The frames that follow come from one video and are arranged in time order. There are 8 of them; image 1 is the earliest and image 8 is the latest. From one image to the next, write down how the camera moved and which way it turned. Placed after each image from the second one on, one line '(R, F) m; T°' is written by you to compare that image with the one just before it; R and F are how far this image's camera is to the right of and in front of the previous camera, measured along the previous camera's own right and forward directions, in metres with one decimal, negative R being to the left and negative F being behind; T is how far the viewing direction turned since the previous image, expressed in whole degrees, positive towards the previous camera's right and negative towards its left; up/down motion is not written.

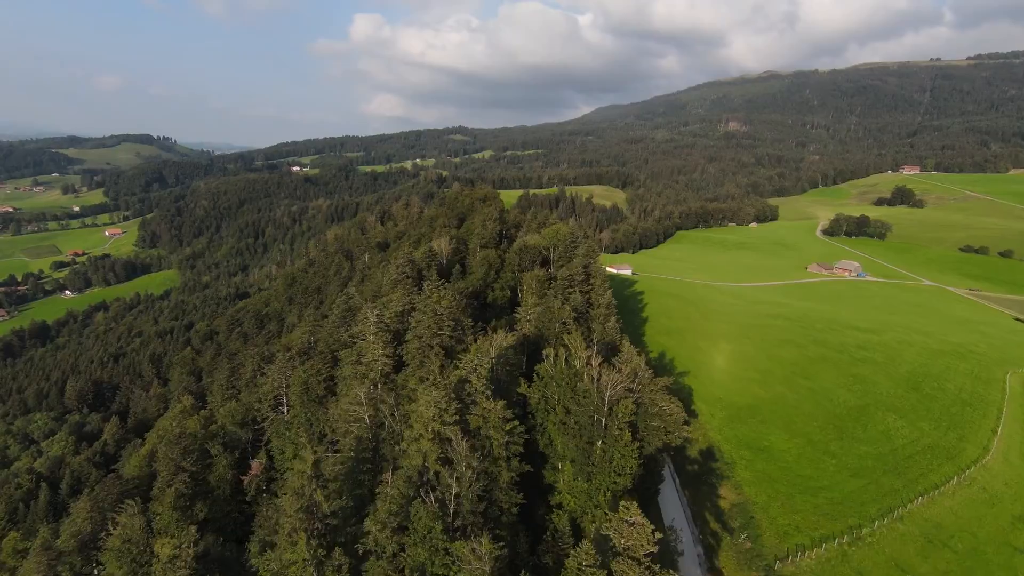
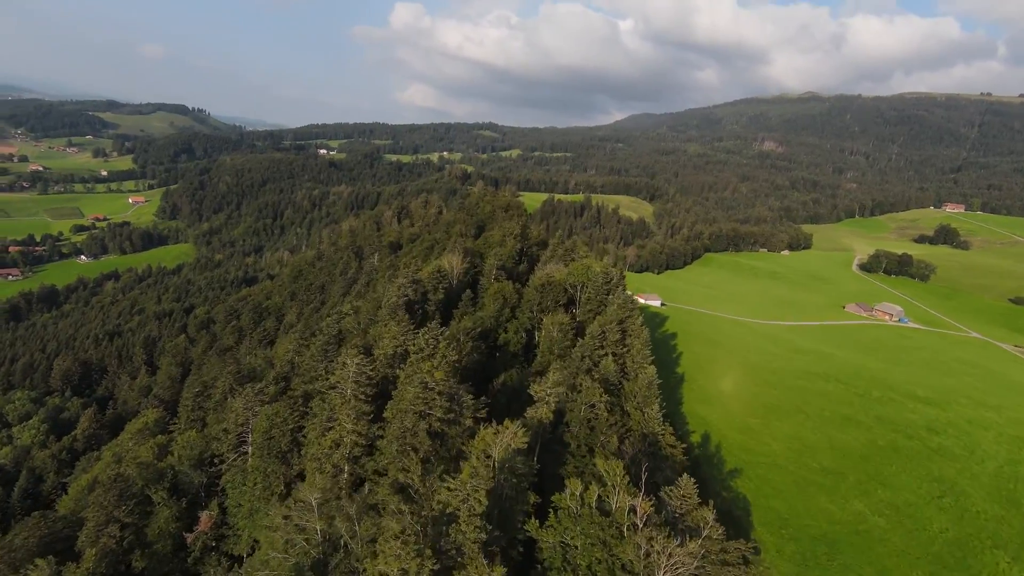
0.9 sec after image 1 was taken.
(-0.4, +6.5) m; -2°
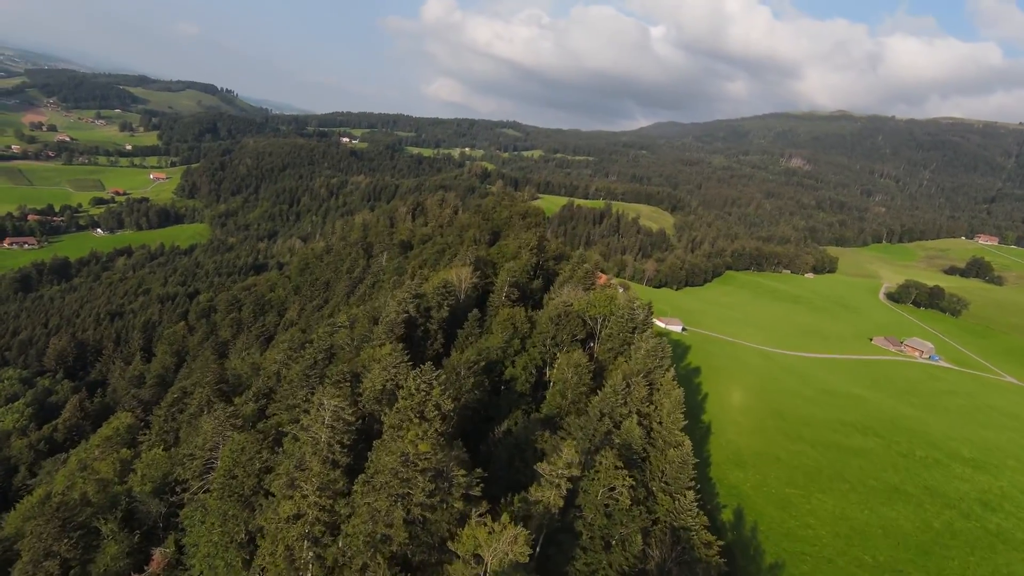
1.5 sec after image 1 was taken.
(-0.1, +4.1) m; -1°
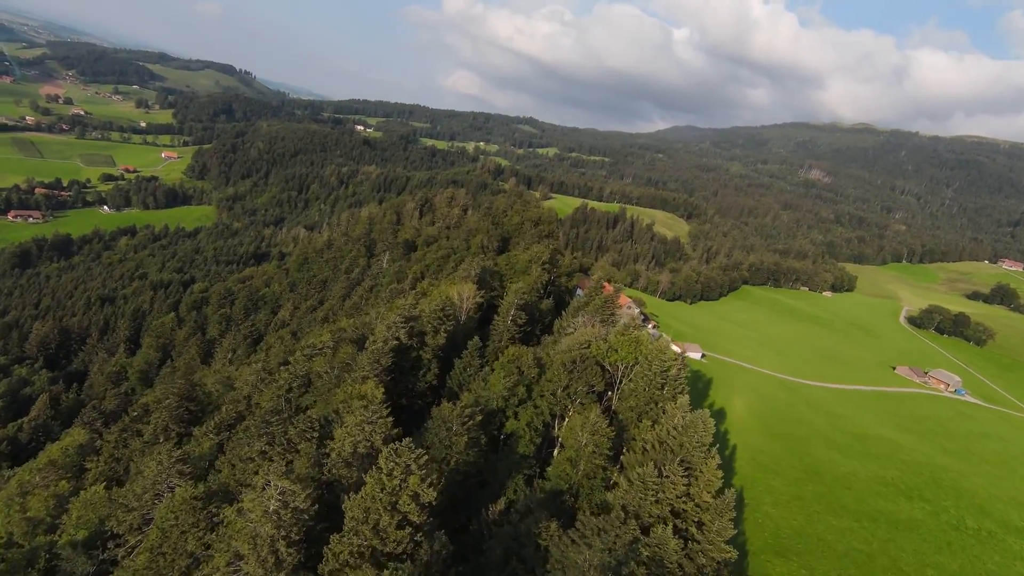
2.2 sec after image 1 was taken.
(-0.1, +5.0) m; -1°
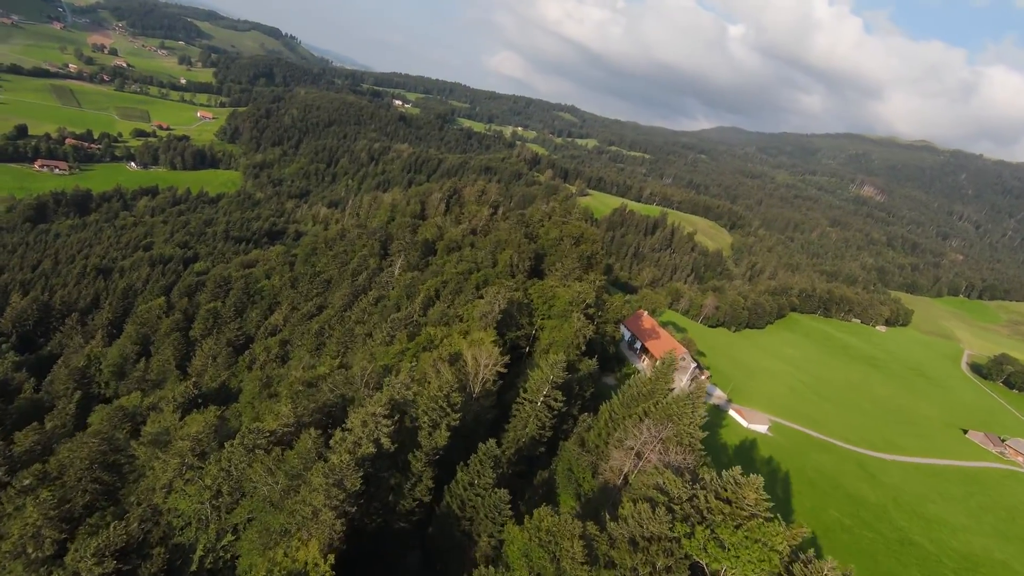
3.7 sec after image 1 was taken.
(-1.1, +10.8) m; -2°
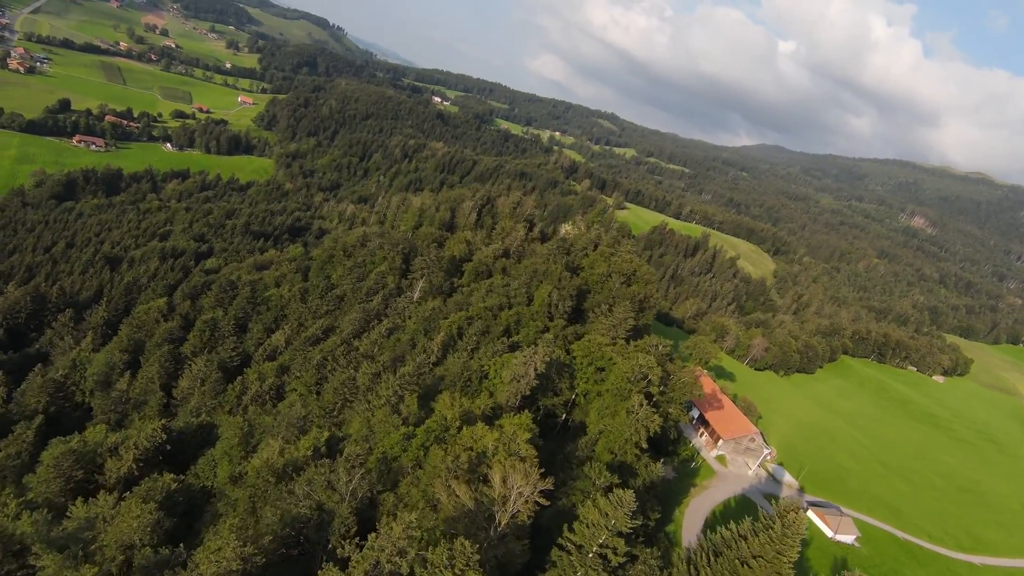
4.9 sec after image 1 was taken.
(-1.4, +8.3) m; -3°
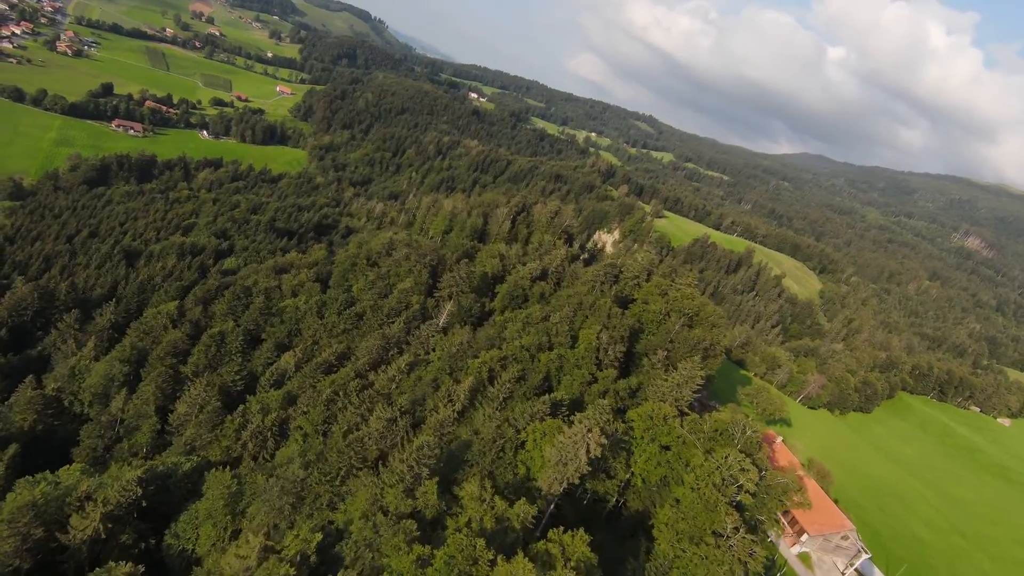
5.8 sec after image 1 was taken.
(-1.4, +6.8) m; -3°
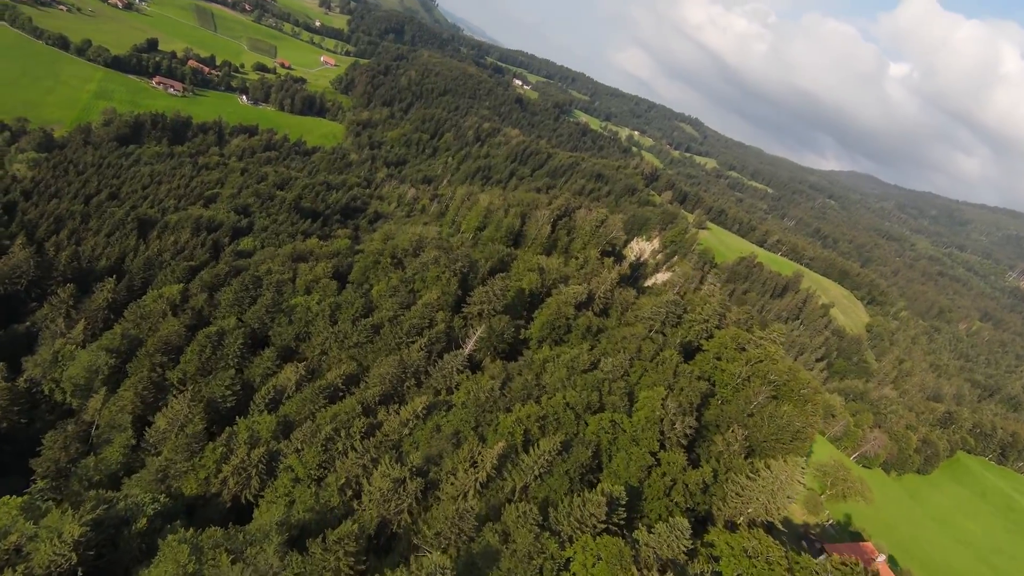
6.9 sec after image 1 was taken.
(-2.0, +7.7) m; -2°
